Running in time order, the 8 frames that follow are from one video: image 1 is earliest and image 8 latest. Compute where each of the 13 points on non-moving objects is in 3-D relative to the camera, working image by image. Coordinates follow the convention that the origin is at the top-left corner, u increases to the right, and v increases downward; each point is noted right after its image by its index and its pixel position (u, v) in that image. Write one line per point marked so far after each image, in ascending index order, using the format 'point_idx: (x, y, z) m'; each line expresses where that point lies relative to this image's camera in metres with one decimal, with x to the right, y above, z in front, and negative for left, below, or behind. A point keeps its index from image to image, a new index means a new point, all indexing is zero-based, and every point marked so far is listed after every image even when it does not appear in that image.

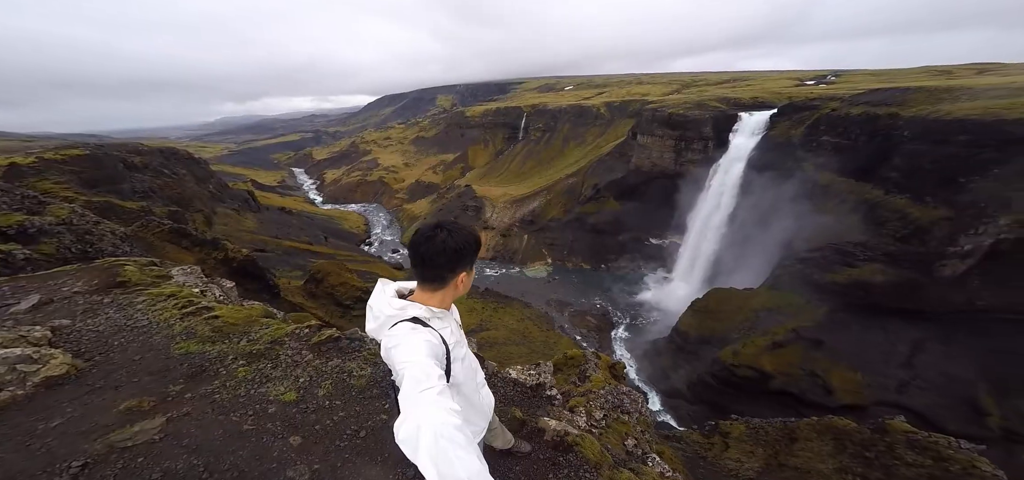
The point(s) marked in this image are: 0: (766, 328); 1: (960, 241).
0: (+12.2, -4.1, +18.4) m
1: (+17.8, +0.1, +16.1) m
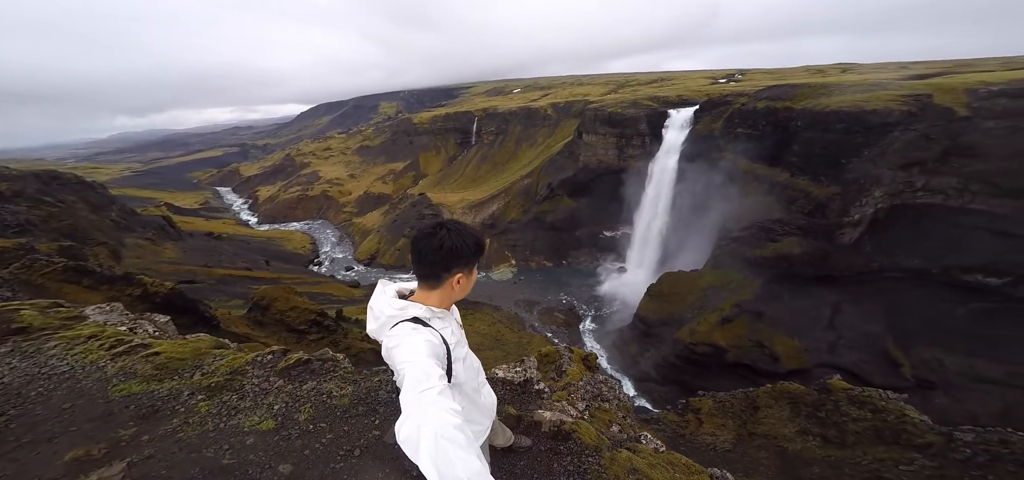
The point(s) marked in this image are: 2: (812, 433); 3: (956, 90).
0: (+10.5, -3.3, +19.8) m
1: (+16.0, +1.4, +18.3) m
2: (+10.2, -6.7, +12.8) m
3: (+19.9, +7.3, +18.2) m
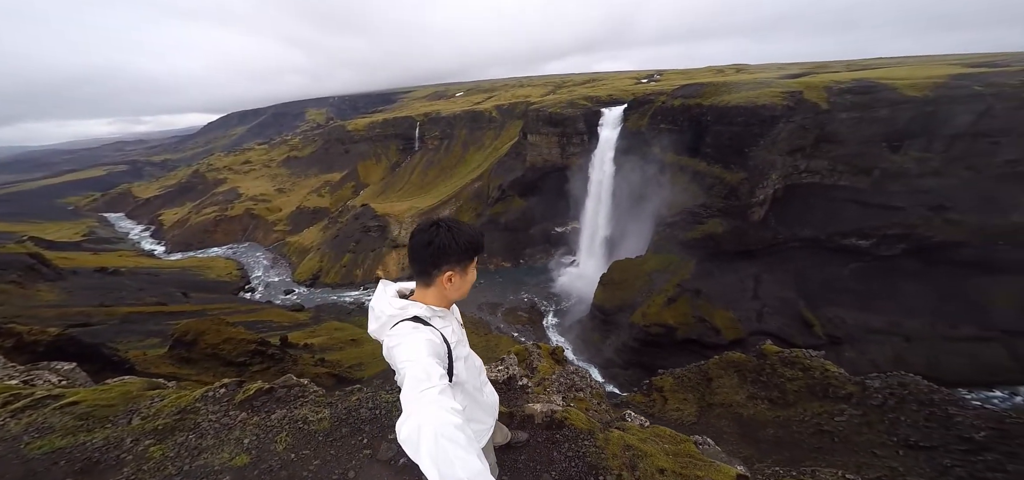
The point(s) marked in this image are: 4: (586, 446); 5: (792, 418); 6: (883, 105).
0: (+8.3, -2.7, +21.2) m
1: (+13.5, +2.5, +20.6) m
2: (+9.3, -5.9, +14.2) m
3: (+16.9, +8.8, +21.1) m
4: (+1.3, -3.4, +6.4) m
5: (+9.6, -6.2, +13.1) m
6: (+18.4, +6.9, +19.7) m
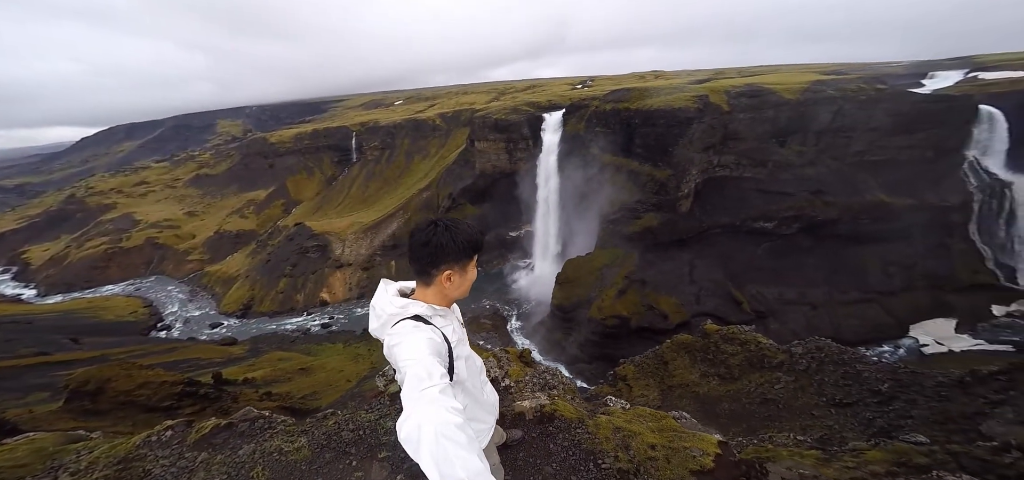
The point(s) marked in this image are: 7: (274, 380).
0: (+5.8, -2.4, +22.2) m
1: (+10.7, +3.2, +22.6) m
2: (+8.1, -5.4, +15.4) m
3: (+13.4, +9.6, +23.7) m
4: (+1.2, -3.3, +6.6) m
5: (+8.6, -5.6, +14.3) m
6: (+15.3, +7.9, +22.4) m
7: (-11.6, -6.8, +18.7) m
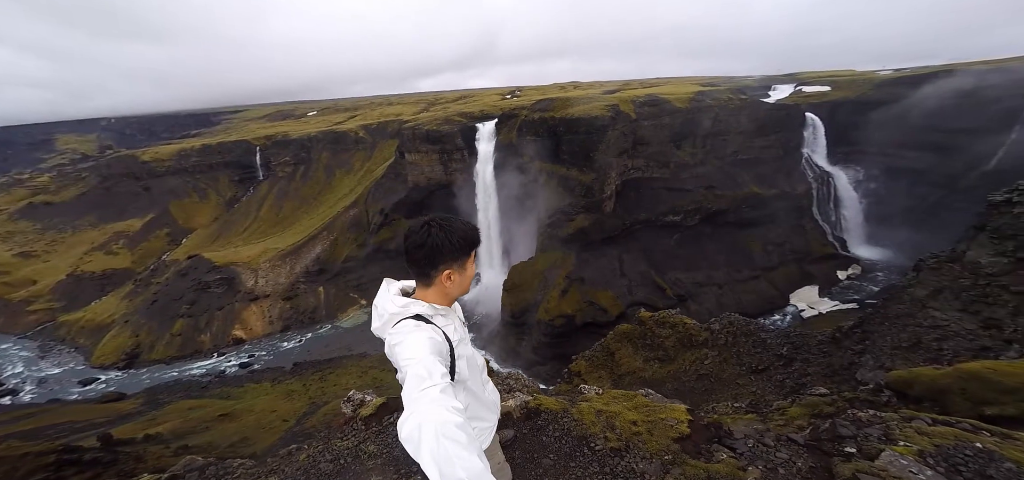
0: (+2.4, -2.7, +23.0) m
1: (+6.7, +3.2, +24.5) m
2: (+6.2, -5.2, +16.7) m
3: (+8.6, +9.8, +26.3) m
4: (+1.0, -3.2, +6.8) m
5: (+6.9, -5.3, +15.7) m
6: (+10.9, +8.3, +25.3) m
7: (-13.6, -8.1, +16.0) m
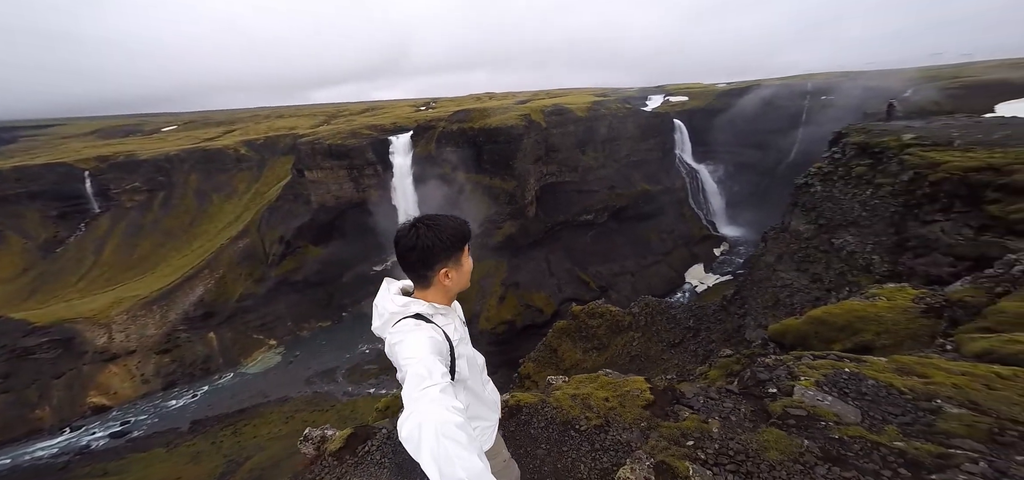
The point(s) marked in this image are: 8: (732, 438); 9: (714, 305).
0: (-1.9, -3.2, +23.1) m
1: (+1.3, +3.0, +25.6) m
2: (+3.5, -5.1, +17.8) m
3: (+2.1, +9.6, +28.0) m
4: (+0.7, -3.1, +6.9) m
5: (+4.5, -5.1, +17.0) m
6: (+4.6, +8.4, +27.6) m
7: (-15.1, -9.8, +12.2) m
8: (+3.5, -3.2, +6.2) m
9: (+10.7, -3.3, +19.8) m
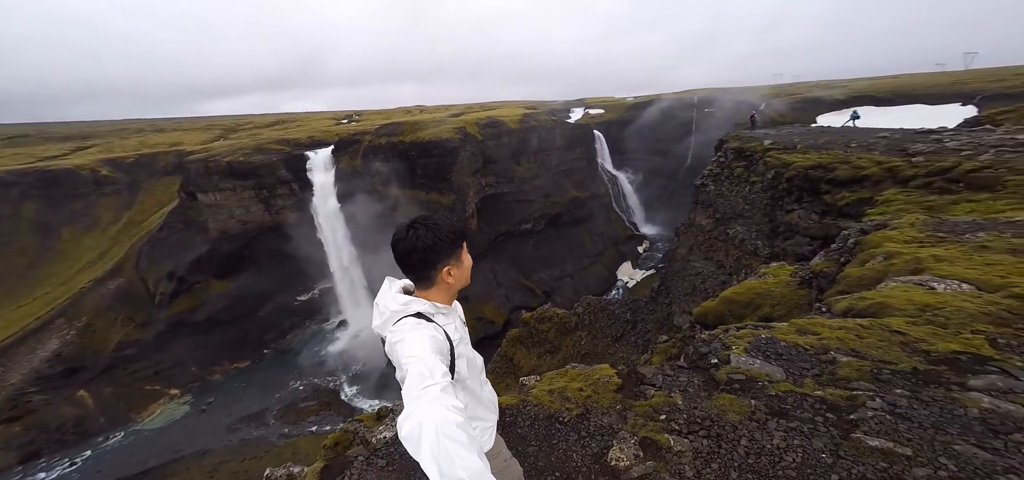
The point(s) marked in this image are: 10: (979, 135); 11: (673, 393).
0: (-5.4, -4.2, +22.1) m
1: (-3.3, +2.1, +25.5) m
2: (+1.1, -5.4, +18.0) m
3: (-3.5, +8.6, +28.2) m
4: (+0.3, -3.0, +6.9) m
5: (+2.2, -5.3, +17.4) m
6: (-0.9, +7.6, +28.3) m
7: (-15.6, -11.1, +8.6) m
8: (+3.2, -2.9, +6.7) m
9: (+7.6, -3.2, +21.5) m
10: (+21.6, +4.9, +18.0) m
11: (+3.1, -2.9, +7.3) m
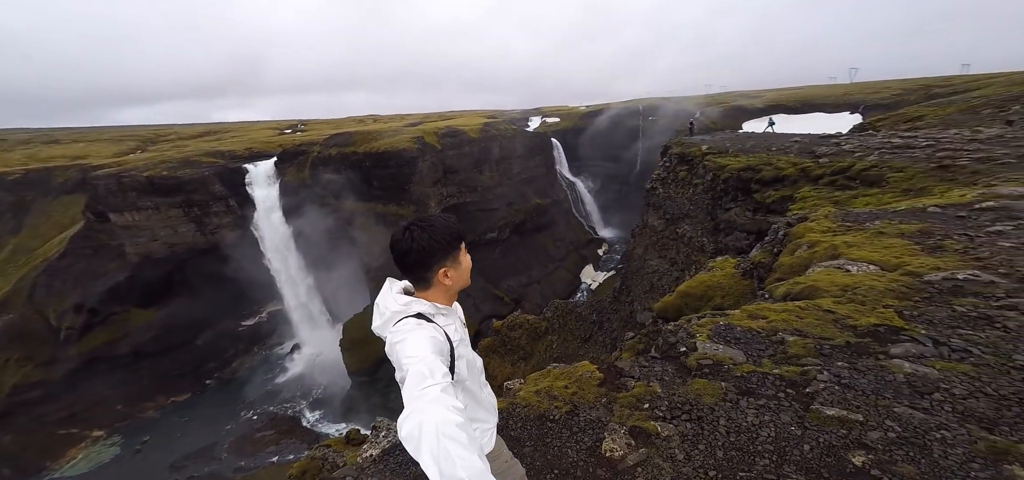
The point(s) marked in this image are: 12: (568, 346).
0: (-7.3, -4.9, +21.2) m
1: (-6.0, +1.4, +25.0) m
2: (-0.3, -5.6, +17.9) m
3: (-6.9, +7.8, +27.8) m
4: (+0.1, -3.0, +6.8) m
5: (+0.8, -5.5, +17.4) m
6: (-4.2, +6.9, +28.2) m
7: (-15.5, -11.9, +6.4) m
8: (+3.0, -2.8, +7.0) m
9: (+5.6, -3.3, +22.2) m
10: (+19.4, +5.6, +20.6) m
11: (+2.8, -2.8, +7.5) m
12: (+2.4, -4.9, +17.9) m
